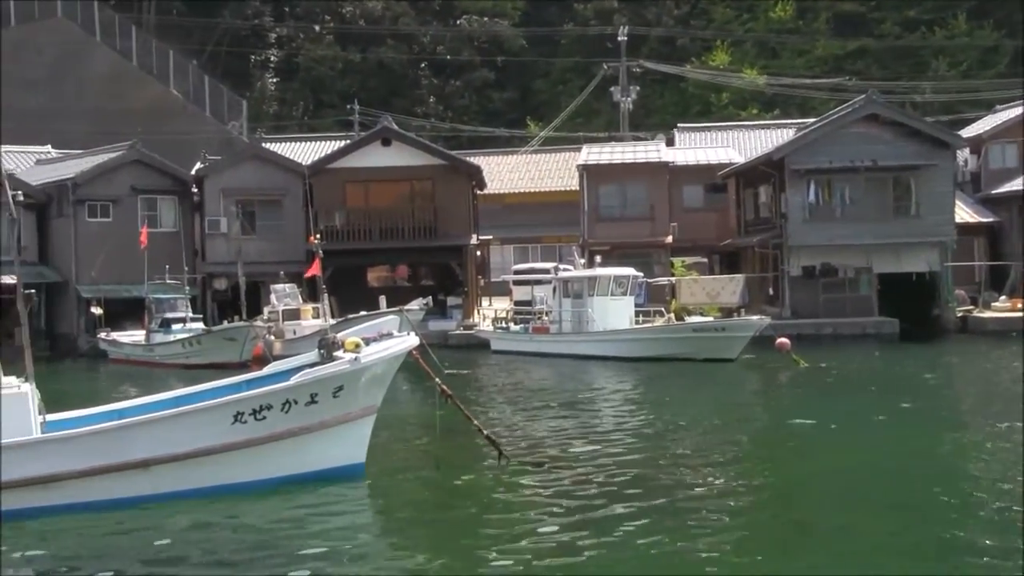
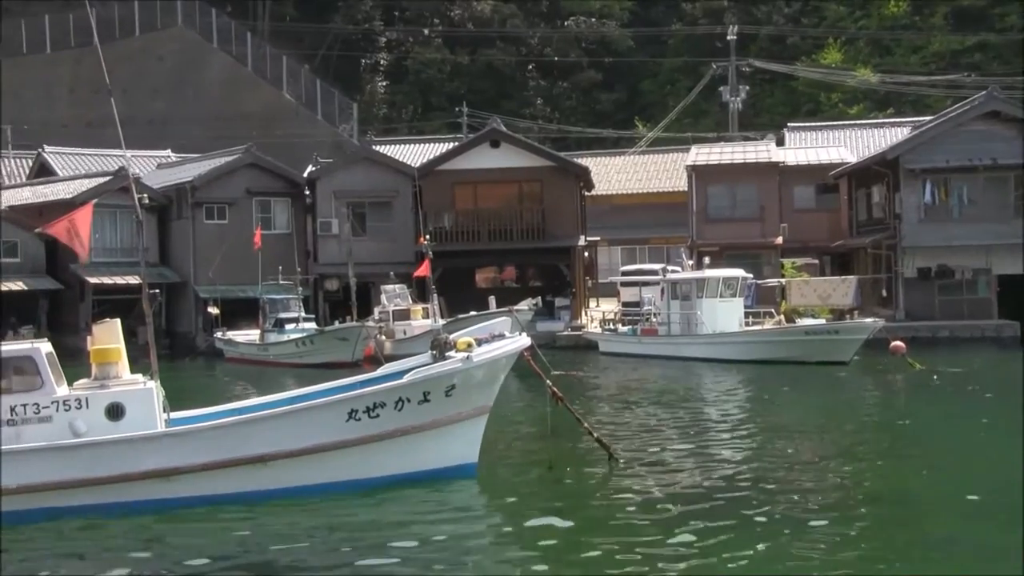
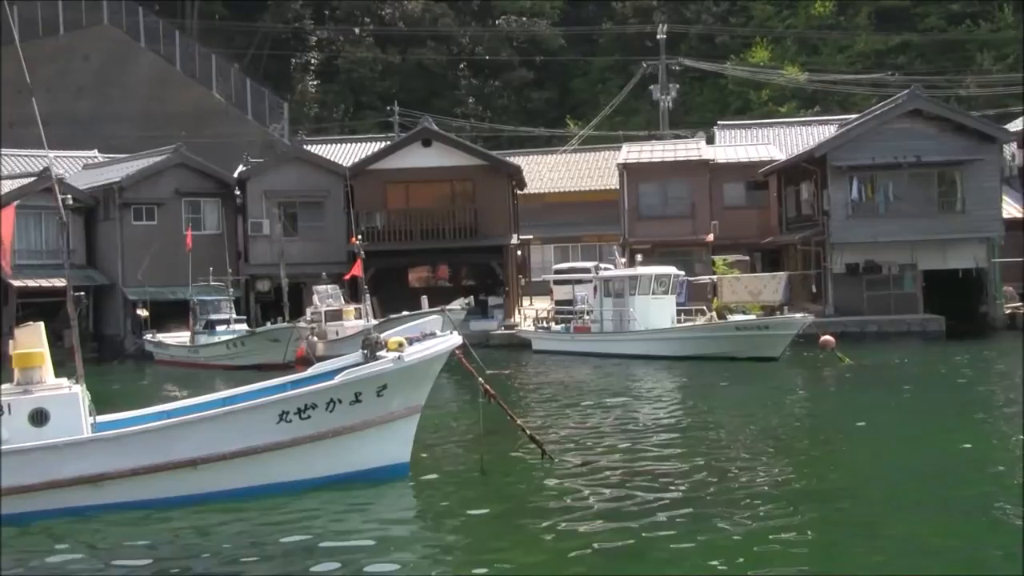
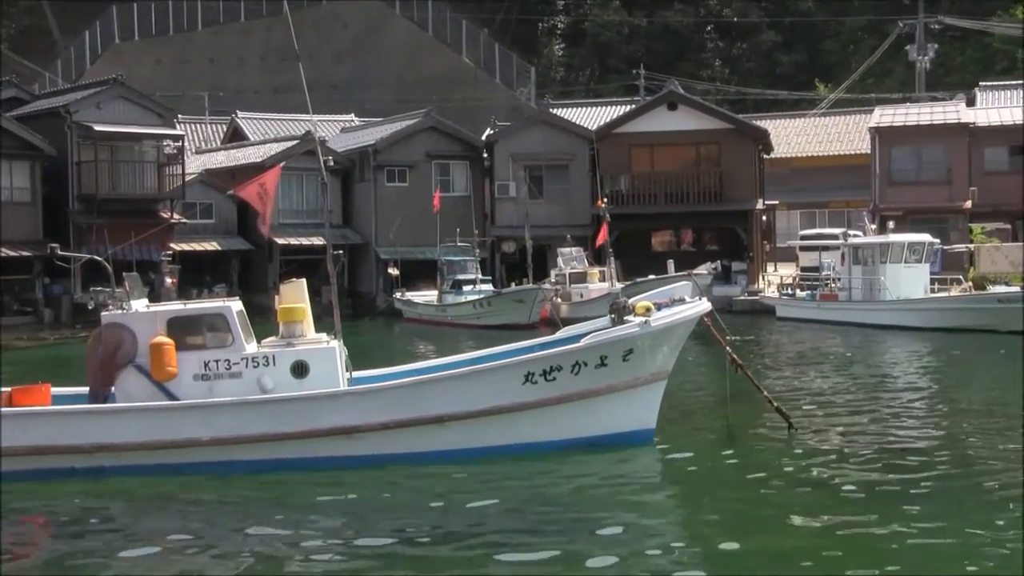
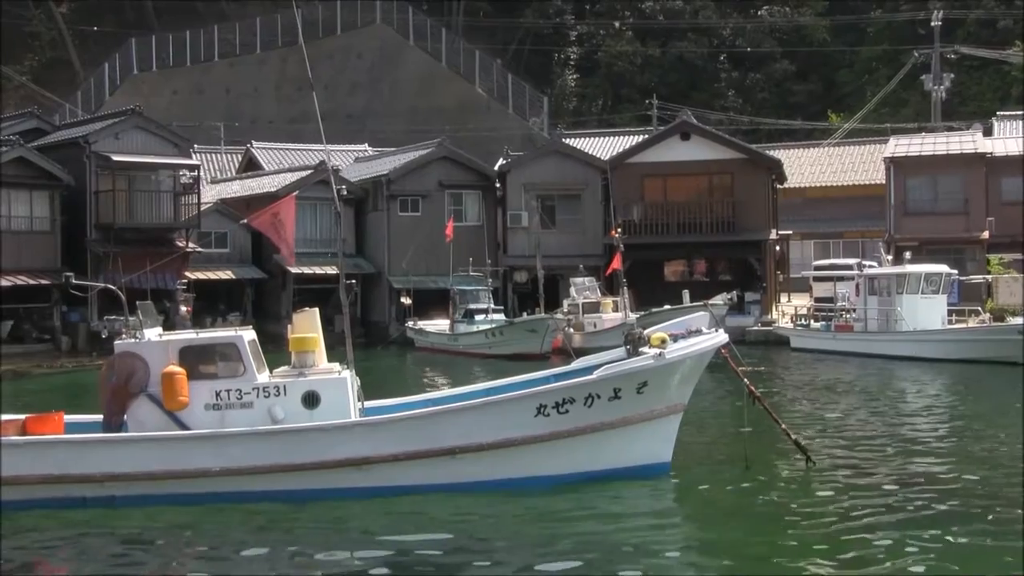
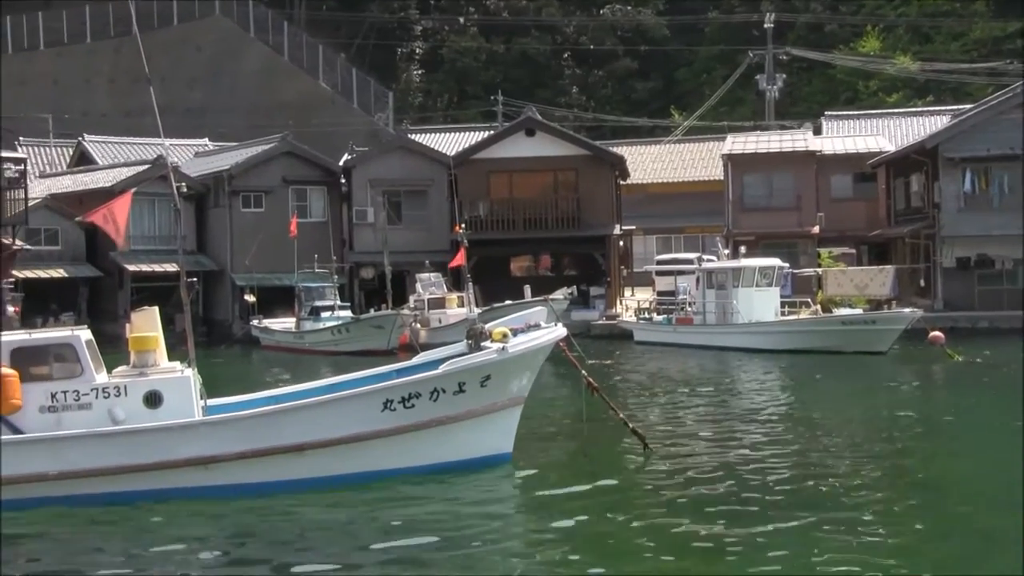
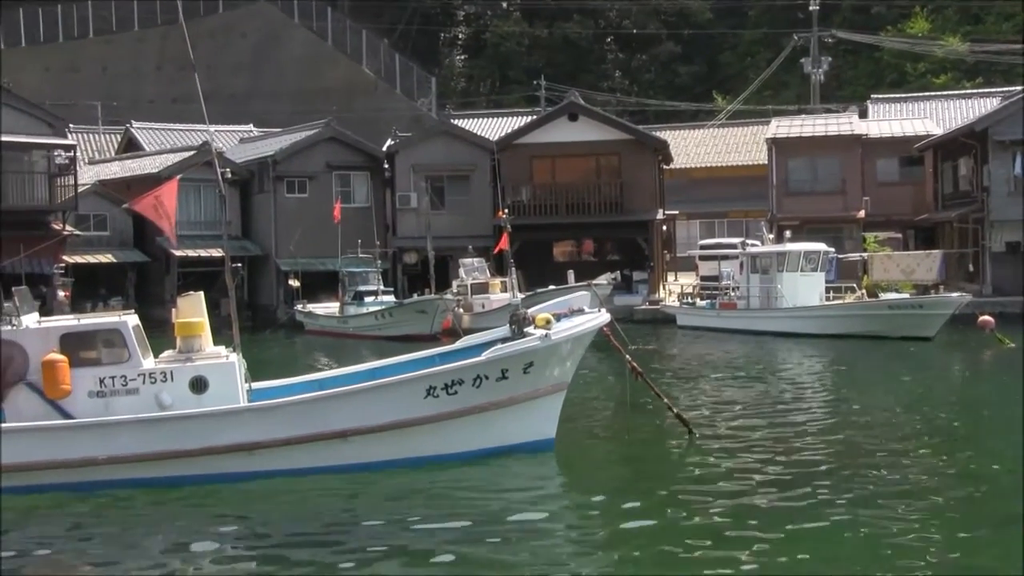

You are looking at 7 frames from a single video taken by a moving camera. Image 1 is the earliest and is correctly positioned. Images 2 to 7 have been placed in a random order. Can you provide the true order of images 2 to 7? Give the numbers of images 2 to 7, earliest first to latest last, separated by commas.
3, 2, 6, 7, 4, 5
